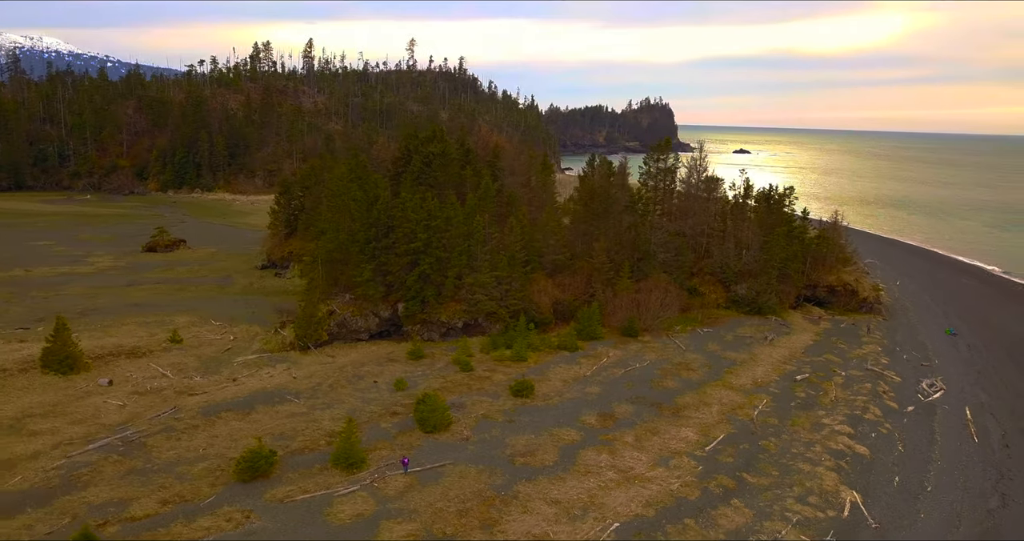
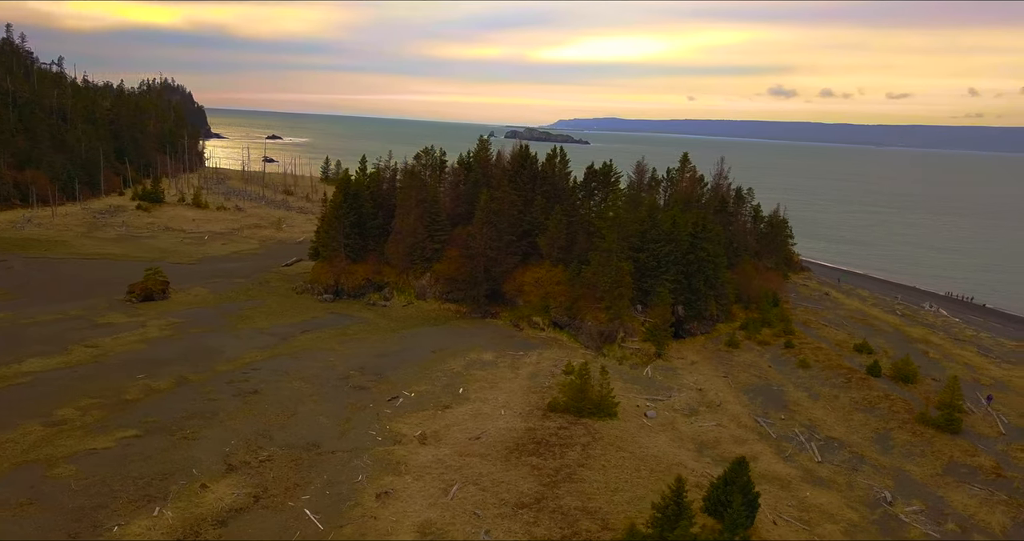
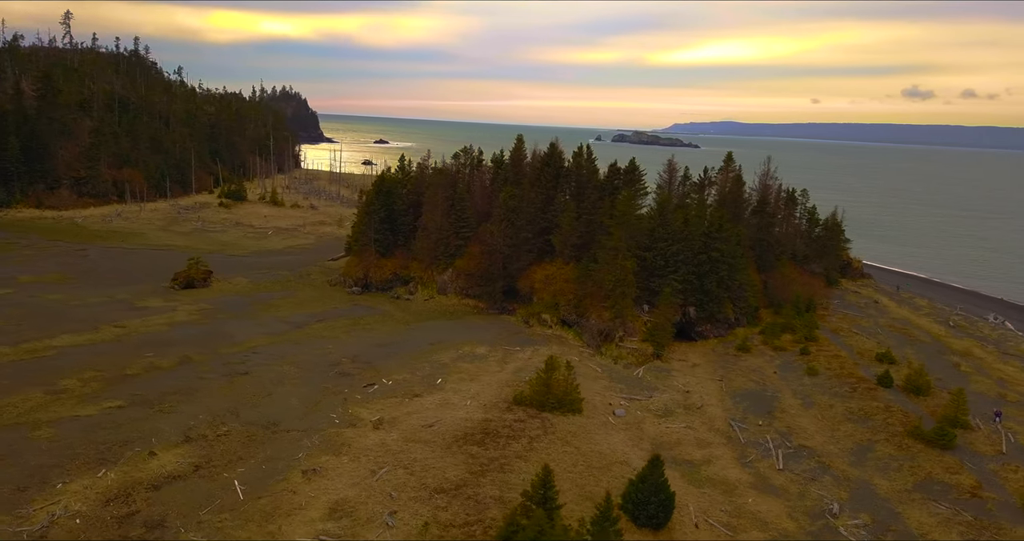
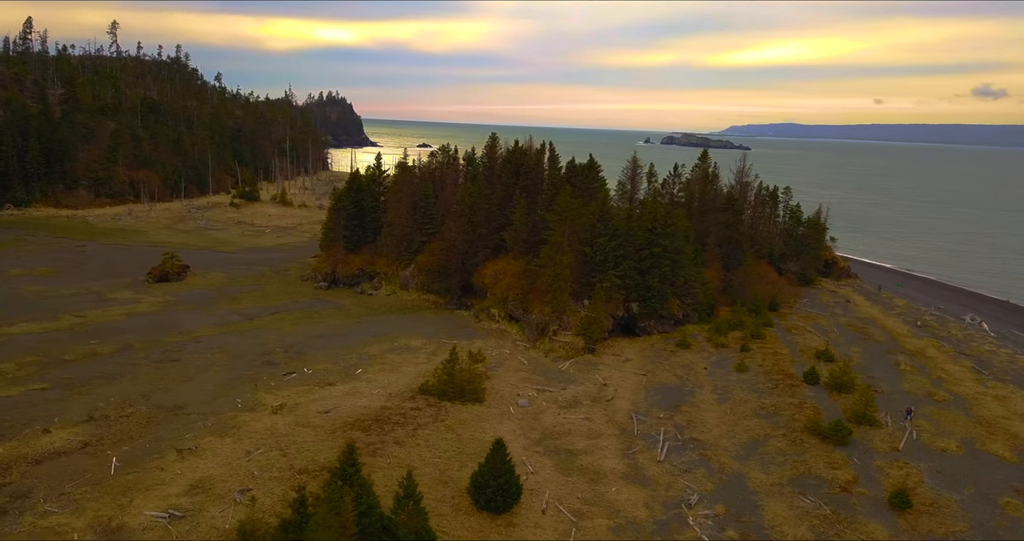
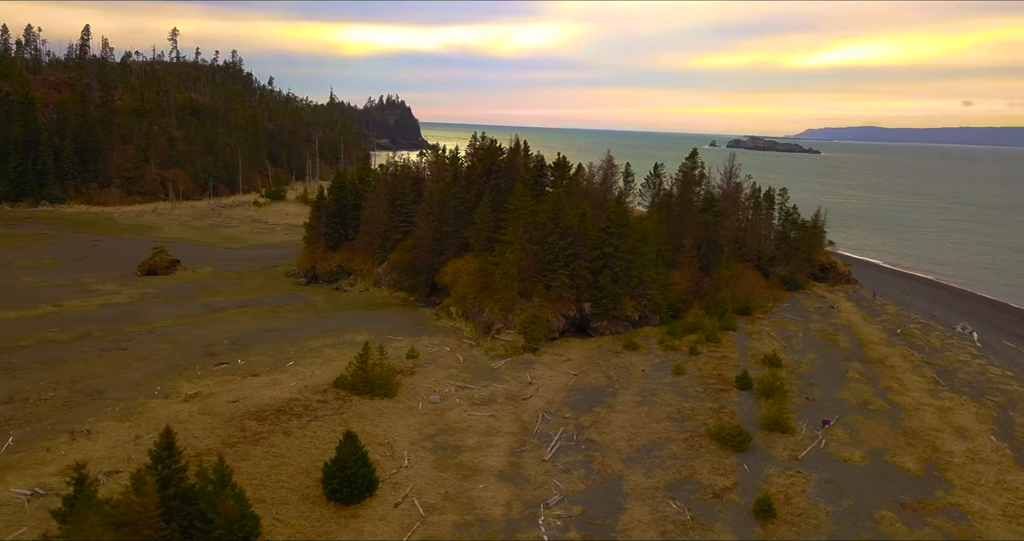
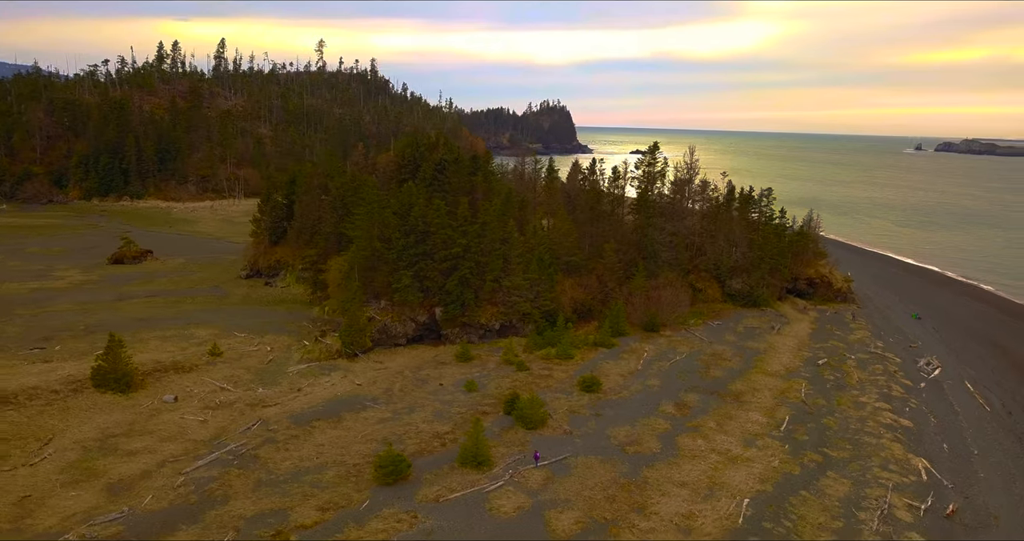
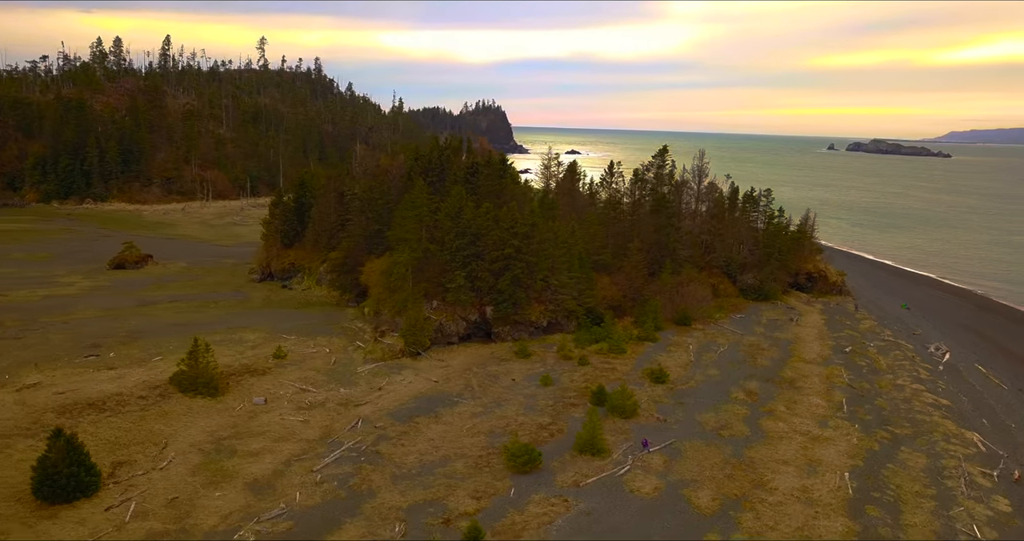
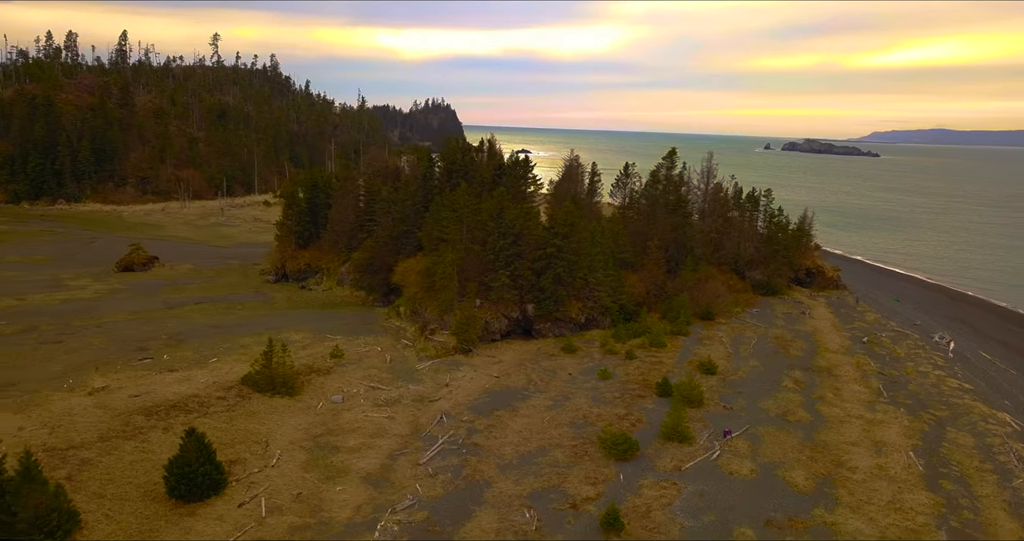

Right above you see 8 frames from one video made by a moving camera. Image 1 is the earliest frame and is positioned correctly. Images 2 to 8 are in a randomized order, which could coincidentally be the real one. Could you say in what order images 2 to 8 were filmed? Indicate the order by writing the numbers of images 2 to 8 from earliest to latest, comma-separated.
6, 7, 8, 5, 4, 3, 2
